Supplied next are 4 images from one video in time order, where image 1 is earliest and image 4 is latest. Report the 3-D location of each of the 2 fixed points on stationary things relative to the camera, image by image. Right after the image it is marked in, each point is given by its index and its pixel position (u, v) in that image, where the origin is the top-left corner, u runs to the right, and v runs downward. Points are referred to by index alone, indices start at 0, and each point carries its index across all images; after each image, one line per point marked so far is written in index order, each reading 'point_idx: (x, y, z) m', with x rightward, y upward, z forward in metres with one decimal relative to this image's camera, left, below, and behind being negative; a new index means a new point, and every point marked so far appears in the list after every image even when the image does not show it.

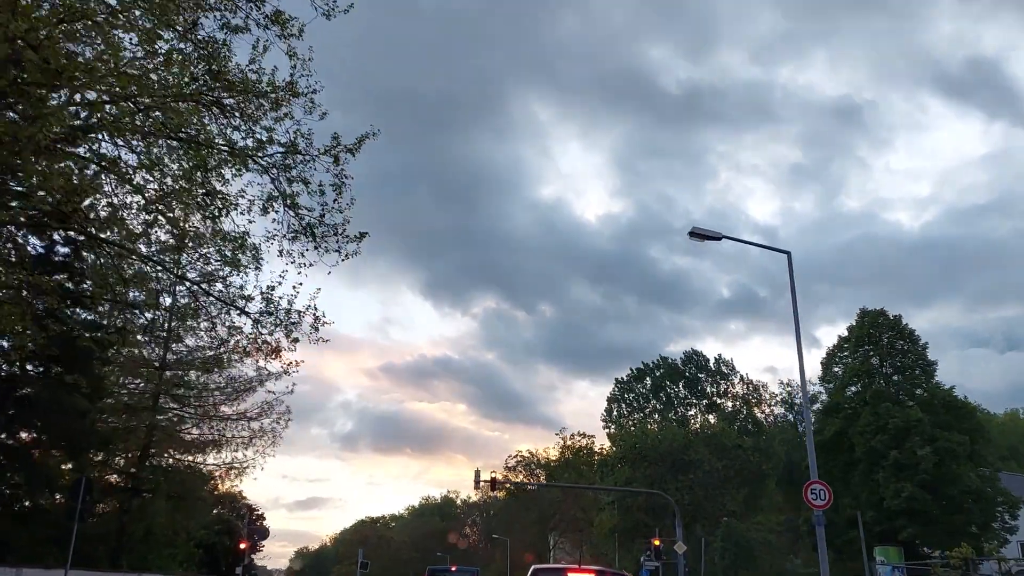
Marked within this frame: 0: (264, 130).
0: (-4.8, +3.0, +16.1) m
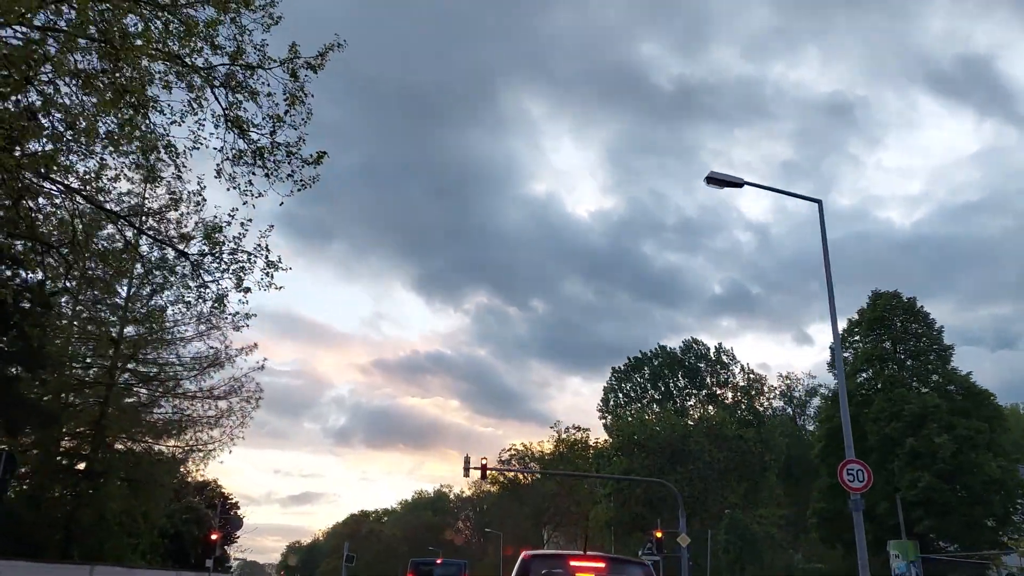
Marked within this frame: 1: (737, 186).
0: (-4.9, +4.0, +13.5) m
1: (+4.8, +2.3, +17.9) m
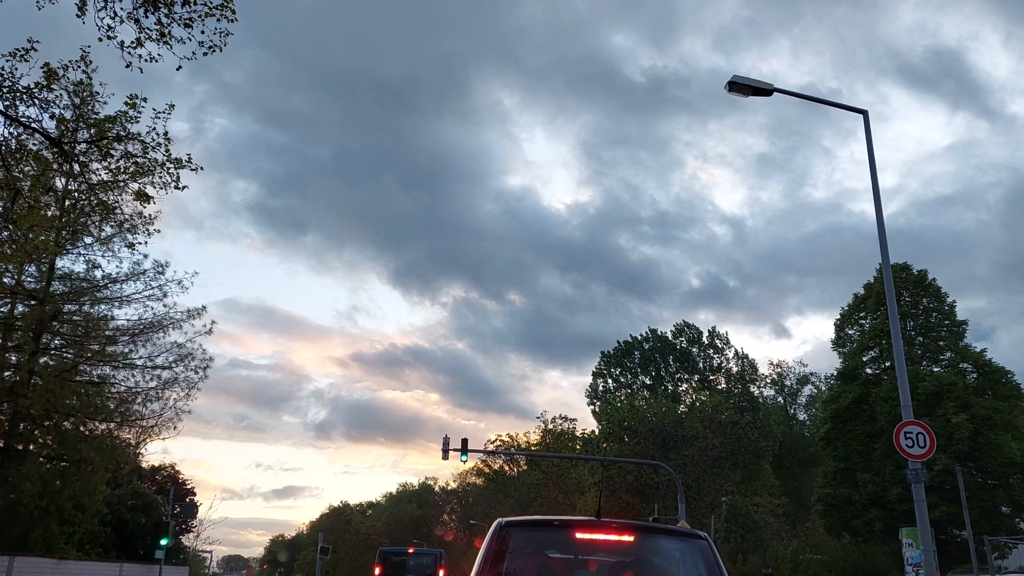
0: (-5.1, +5.2, +10.4) m
1: (+4.5, +3.5, +14.9) m
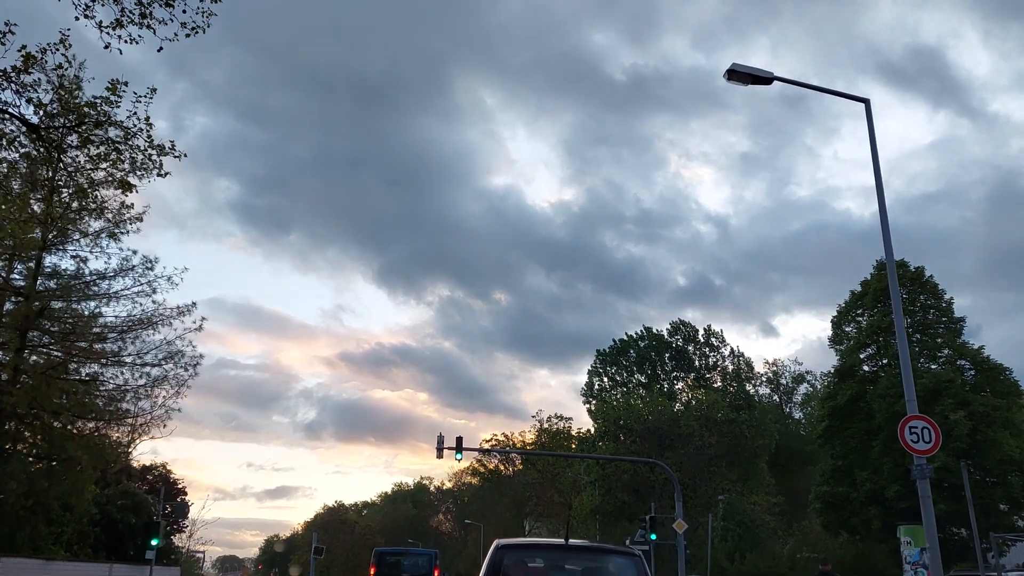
0: (-5.2, +5.4, +10.0) m
1: (+4.4, +3.6, +14.6) m
